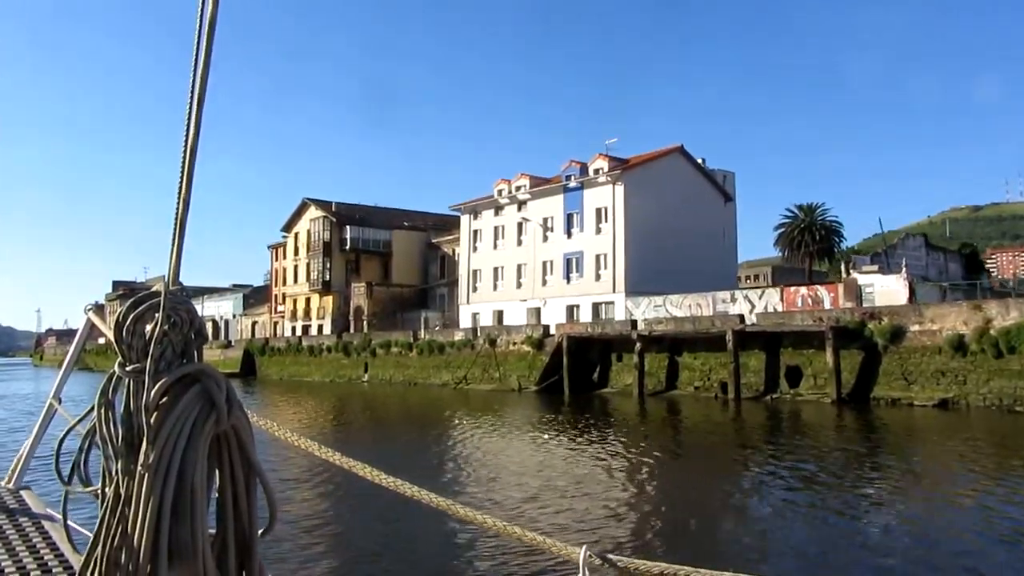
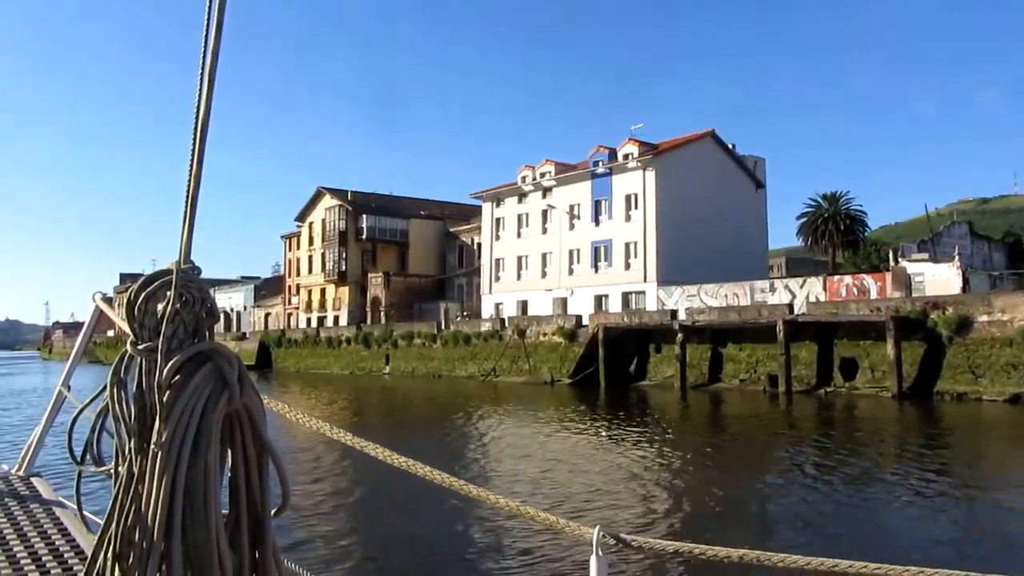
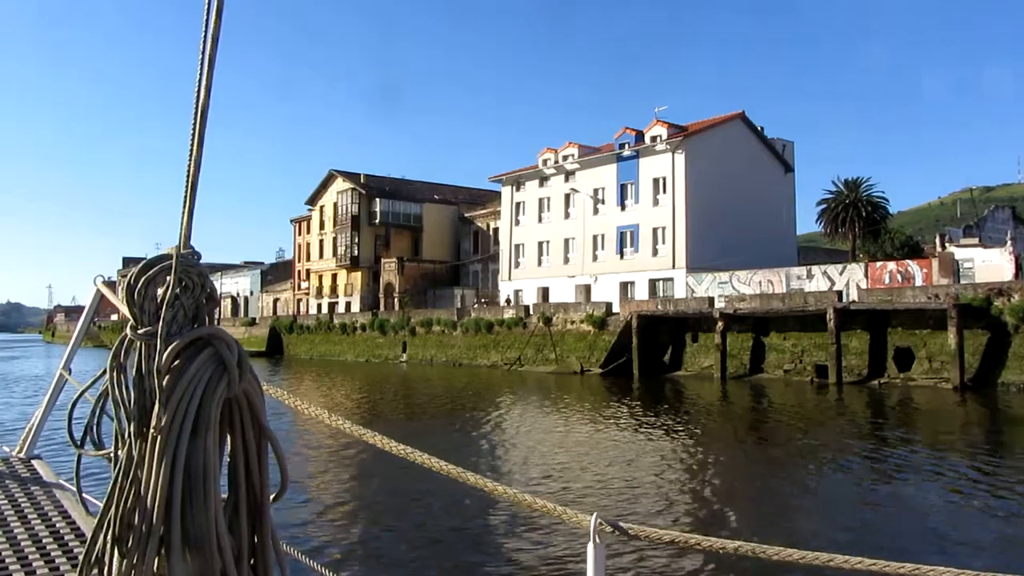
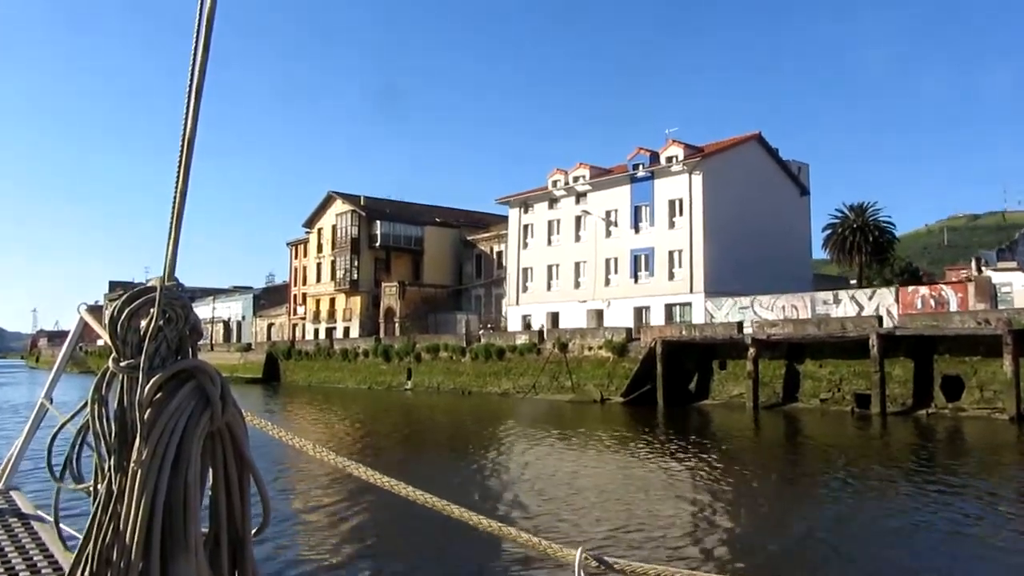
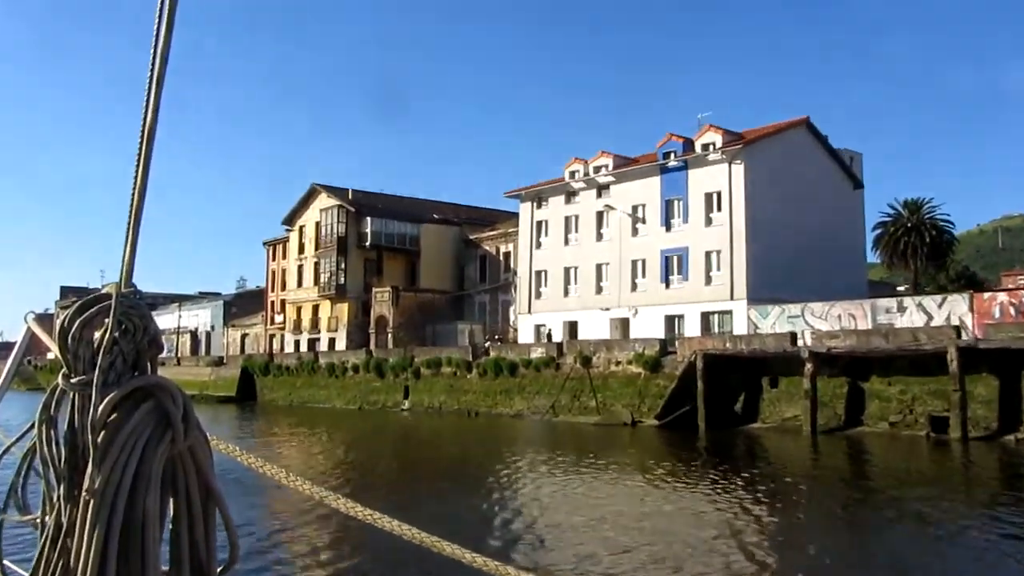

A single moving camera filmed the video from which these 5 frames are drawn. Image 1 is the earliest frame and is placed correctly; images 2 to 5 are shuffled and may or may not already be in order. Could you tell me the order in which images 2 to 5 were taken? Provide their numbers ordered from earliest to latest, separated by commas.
2, 3, 4, 5
